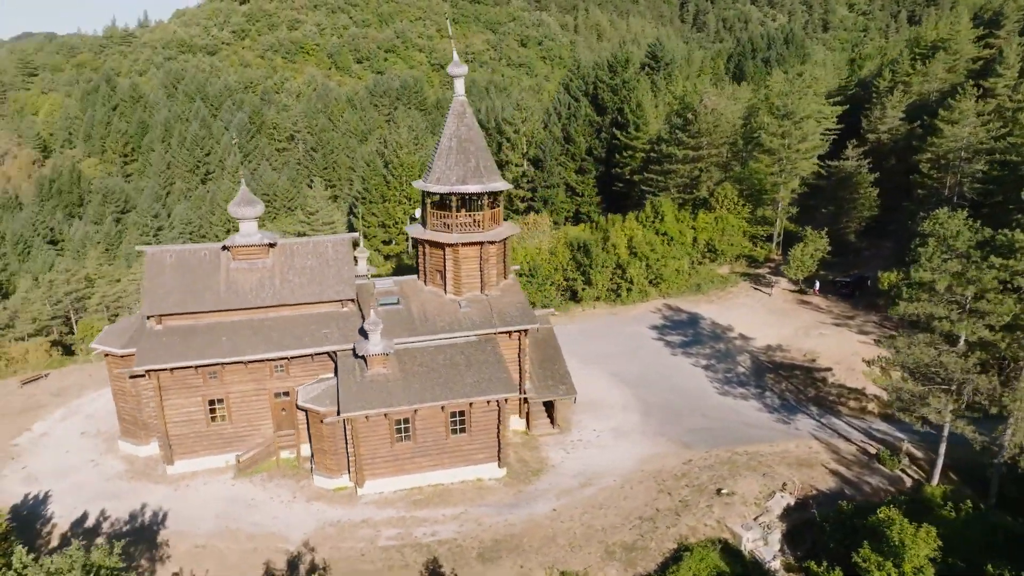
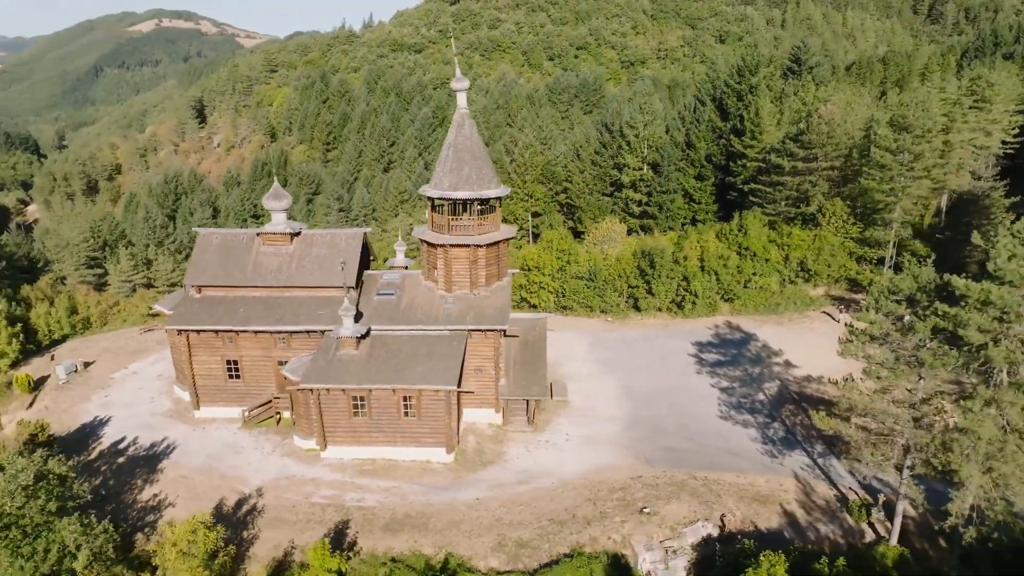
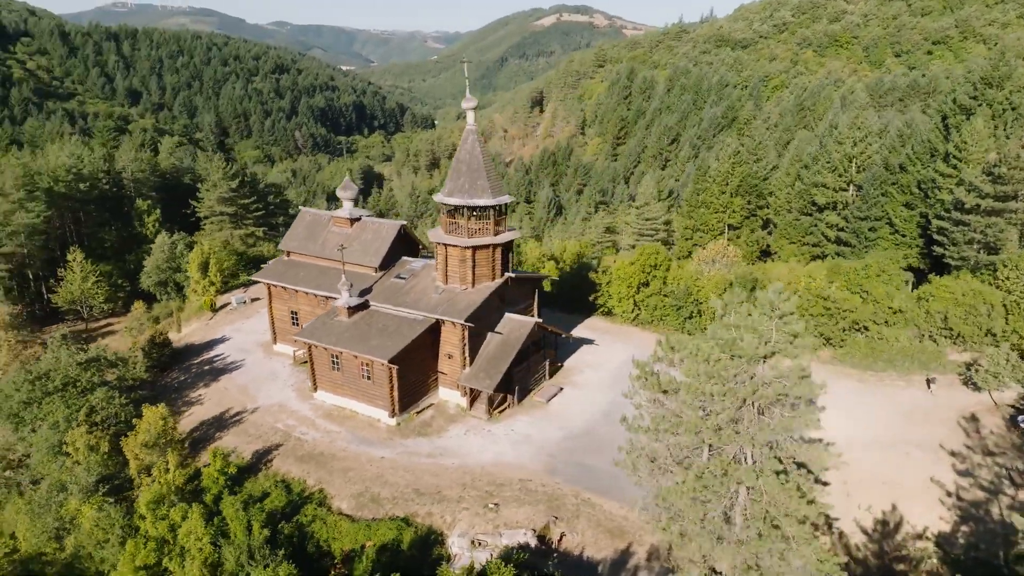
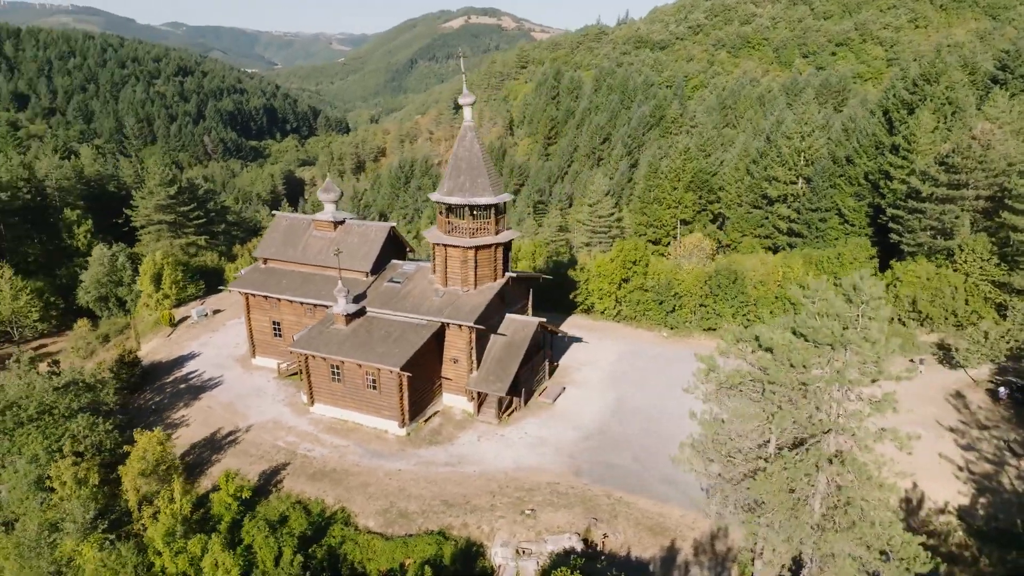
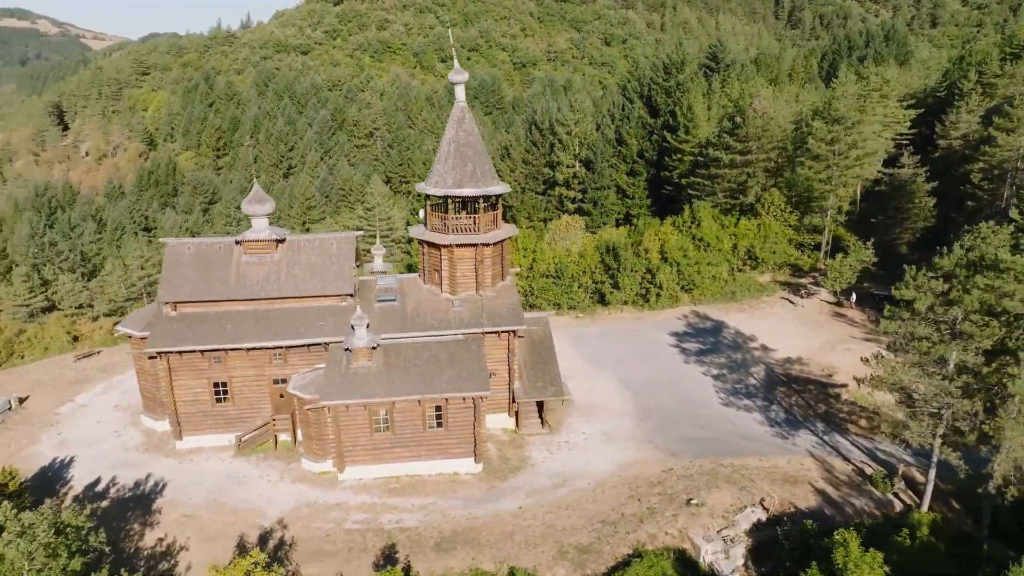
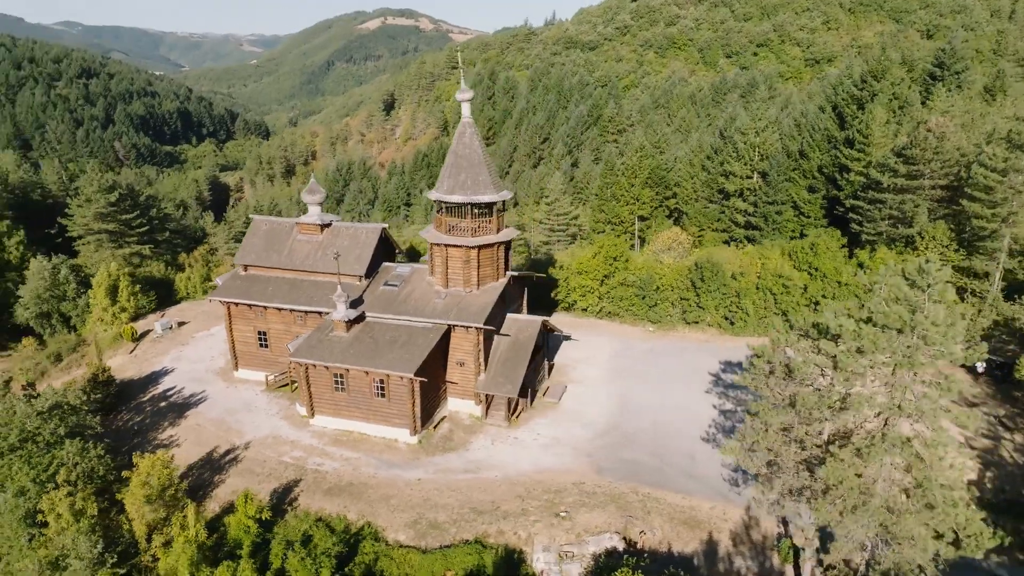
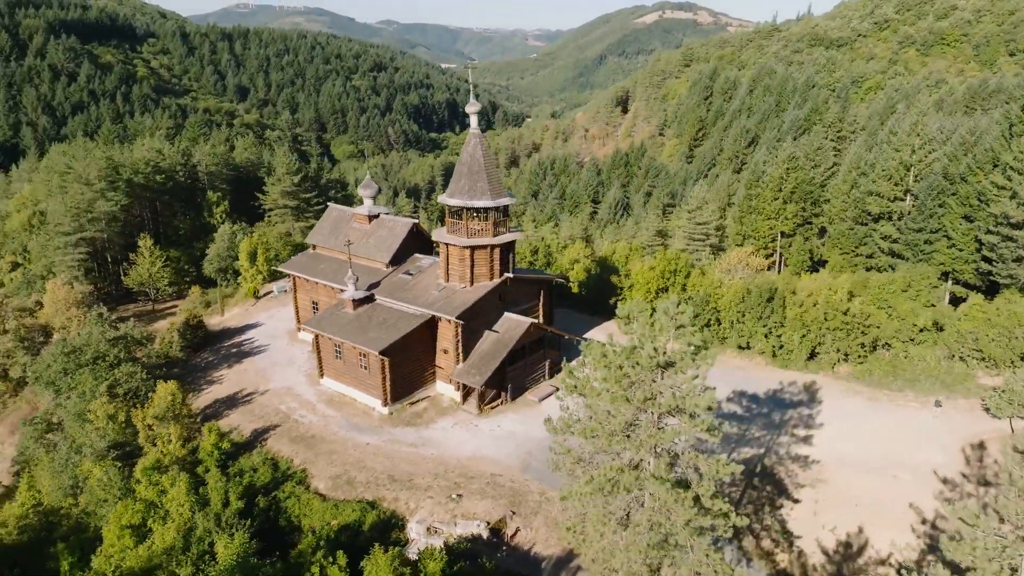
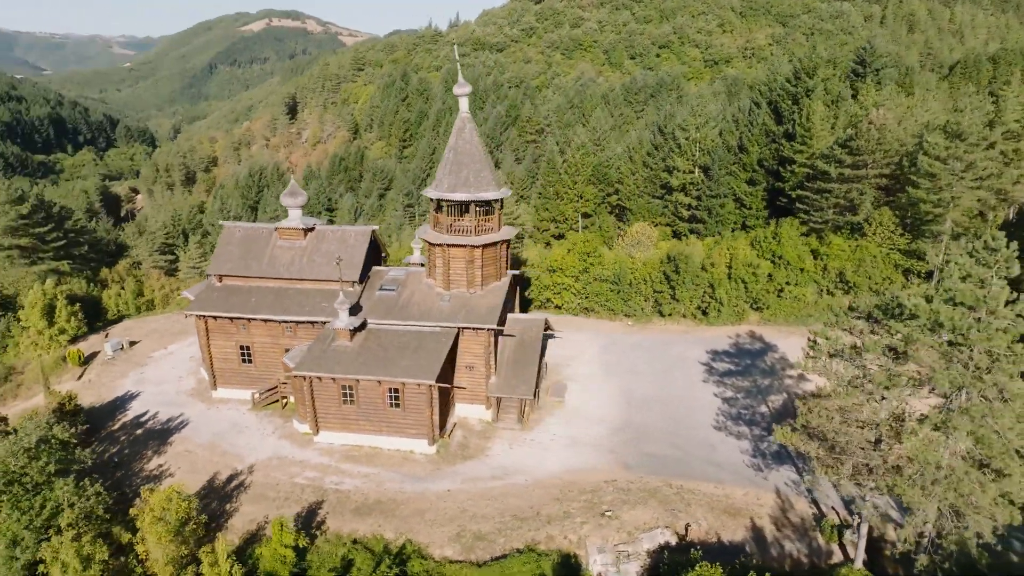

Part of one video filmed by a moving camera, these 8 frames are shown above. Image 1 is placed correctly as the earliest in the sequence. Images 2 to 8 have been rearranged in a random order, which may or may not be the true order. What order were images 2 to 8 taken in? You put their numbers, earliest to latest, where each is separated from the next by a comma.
5, 2, 8, 6, 4, 3, 7
